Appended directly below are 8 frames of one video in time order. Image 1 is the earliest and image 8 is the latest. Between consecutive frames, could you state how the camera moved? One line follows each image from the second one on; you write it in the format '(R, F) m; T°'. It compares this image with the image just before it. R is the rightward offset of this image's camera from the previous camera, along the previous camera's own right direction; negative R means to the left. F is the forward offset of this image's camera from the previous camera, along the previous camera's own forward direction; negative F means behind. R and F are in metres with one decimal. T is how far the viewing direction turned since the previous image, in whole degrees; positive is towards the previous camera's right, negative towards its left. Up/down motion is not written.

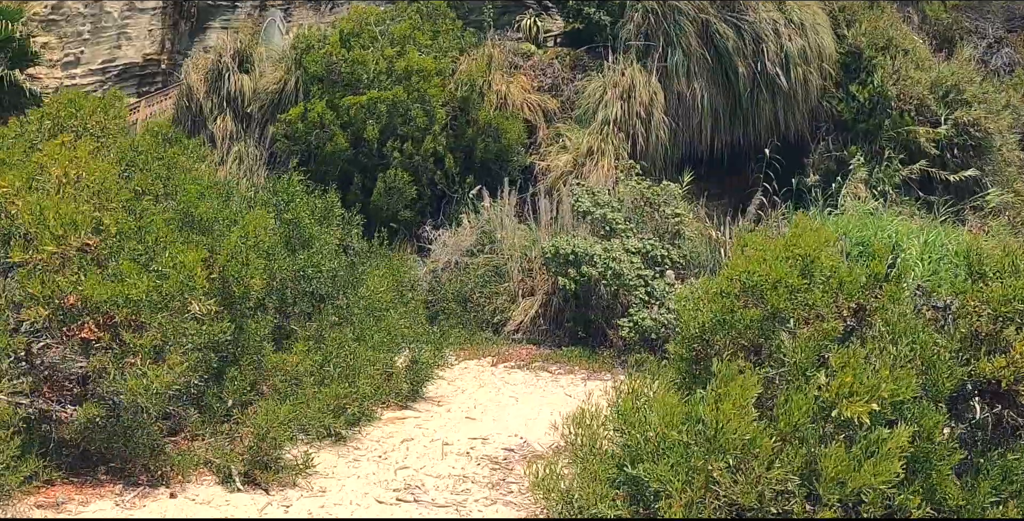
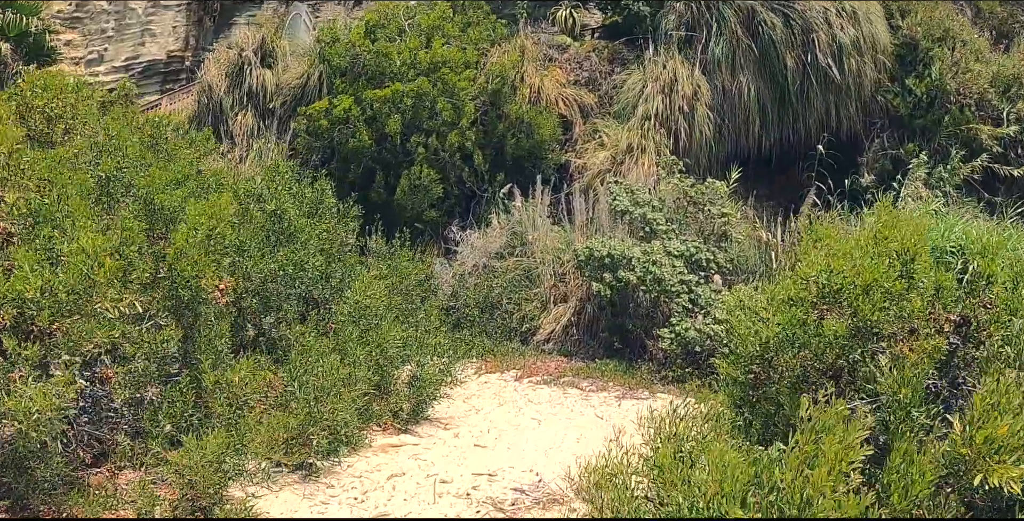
(+0.1, +0.7) m; -2°
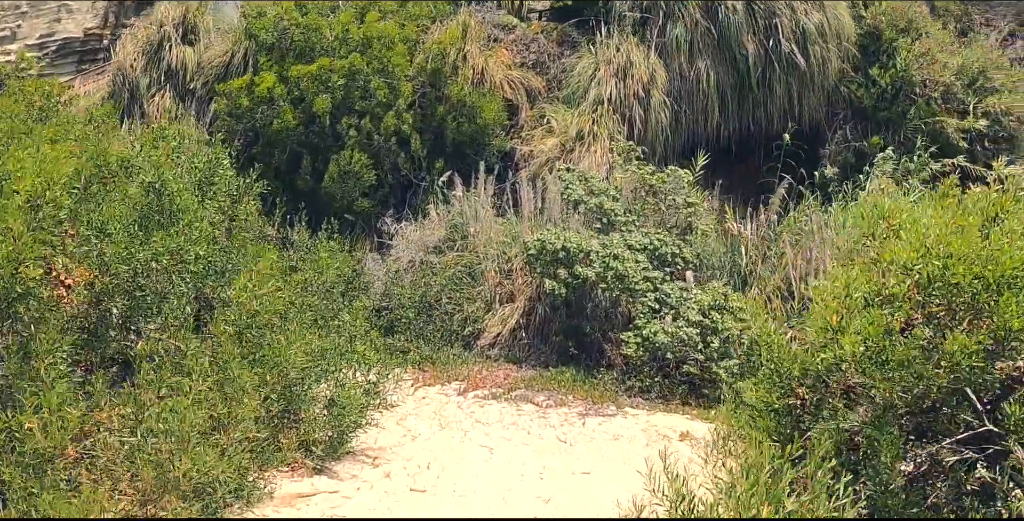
(0.0, +0.8) m; +3°
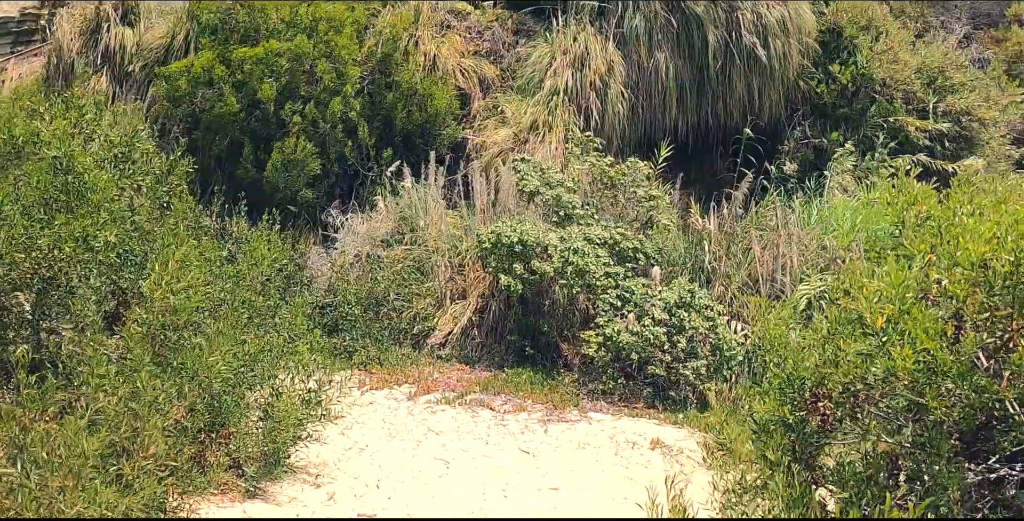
(0.0, +0.4) m; +2°
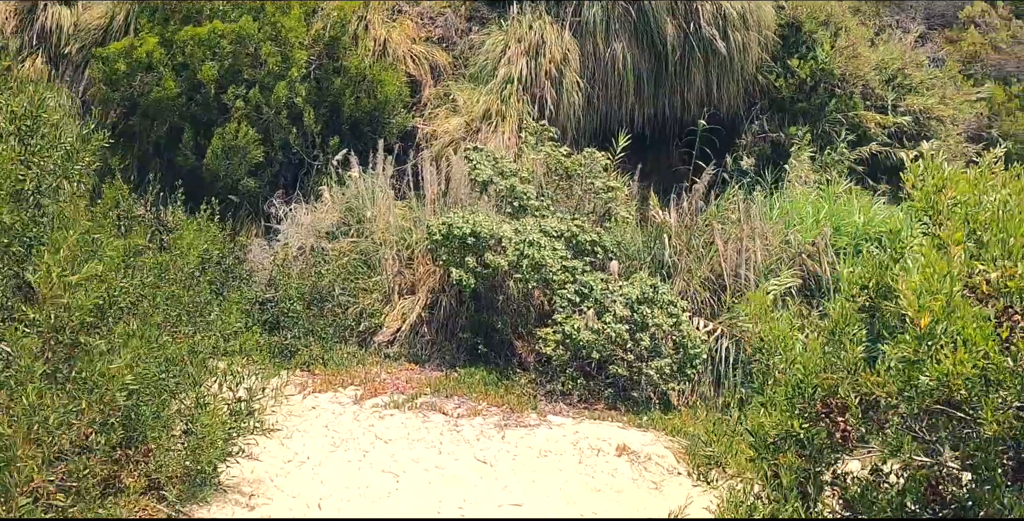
(0.0, +0.3) m; +2°
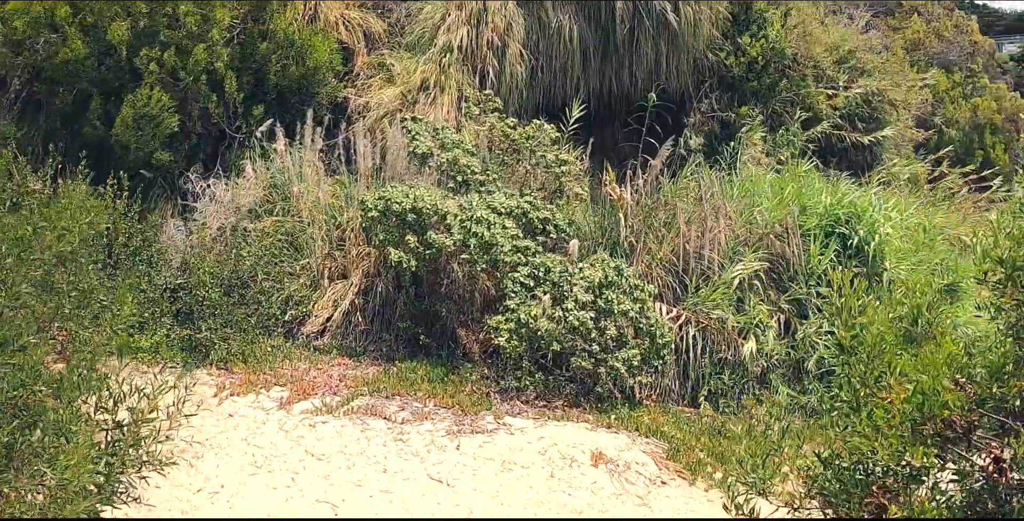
(-0.1, +0.6) m; +3°
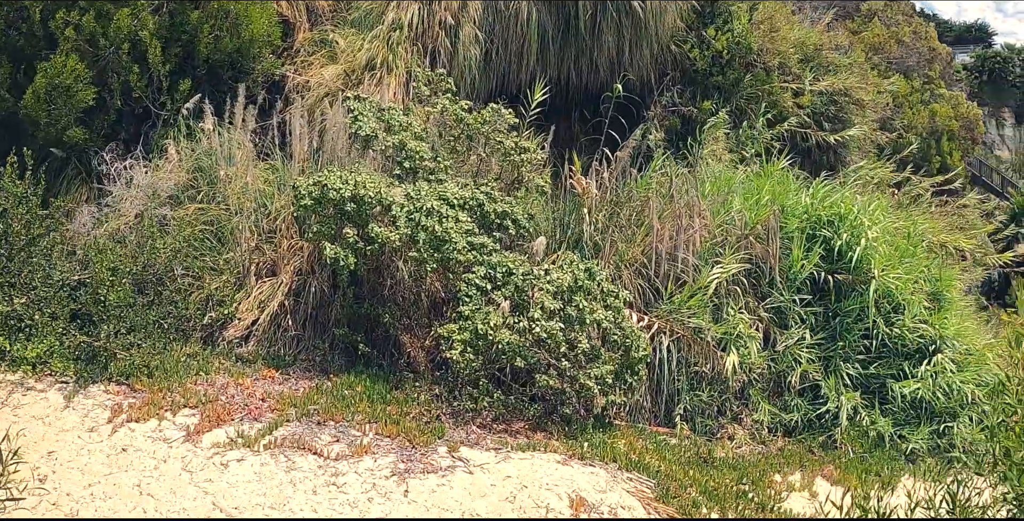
(-0.1, +0.6) m; +3°
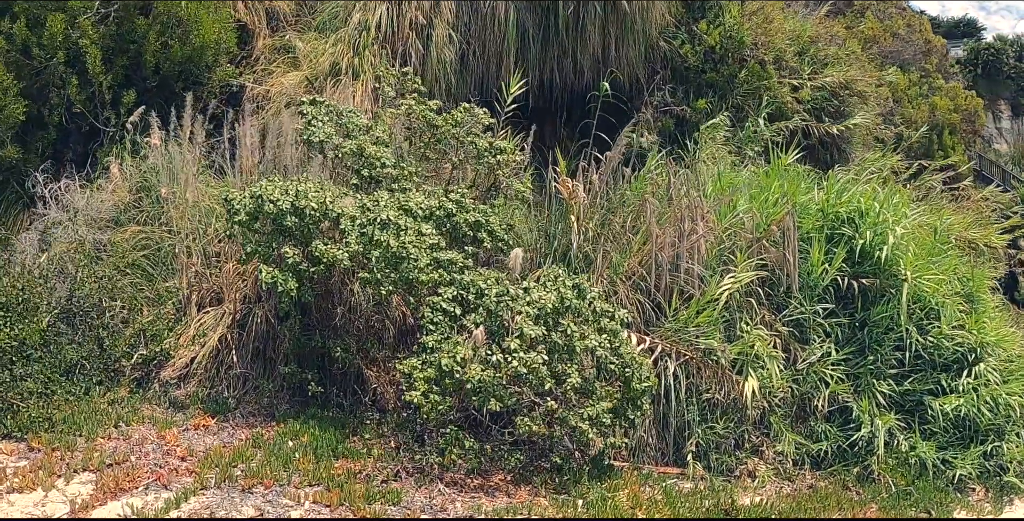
(+0.1, +0.7) m; 0°
